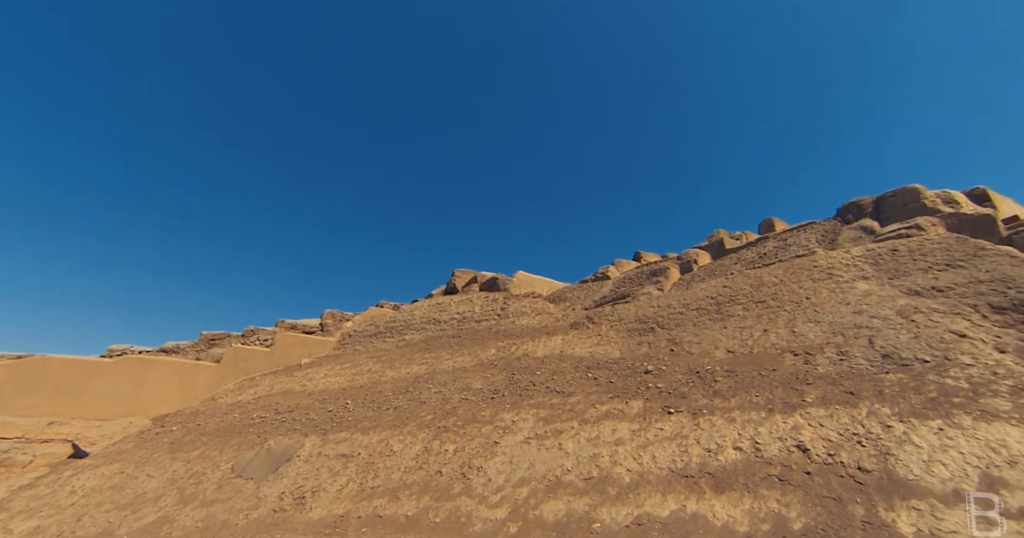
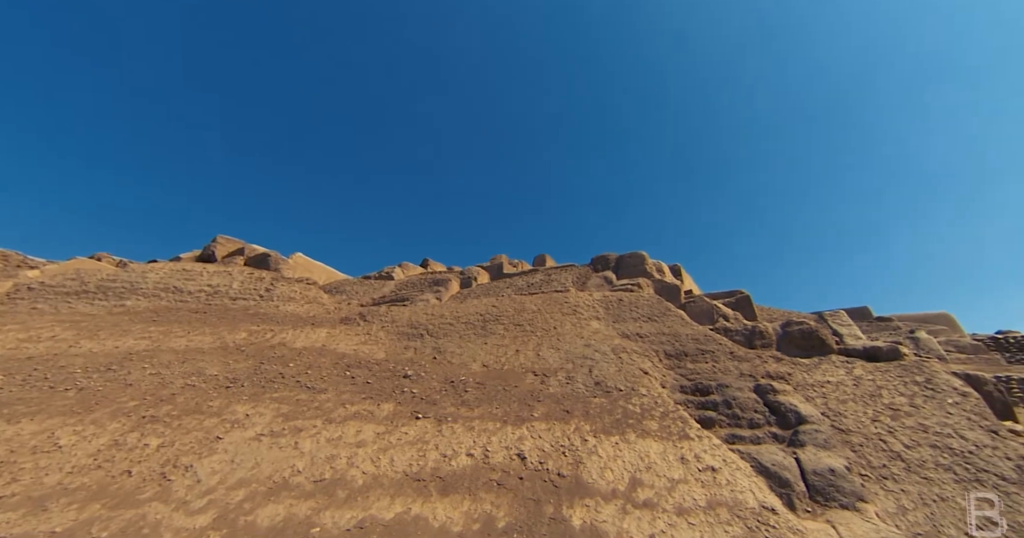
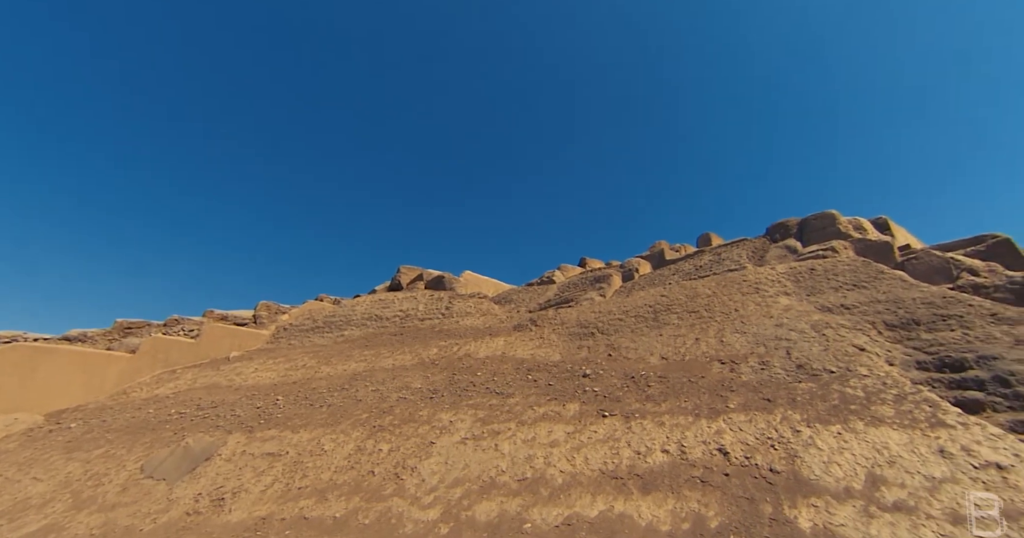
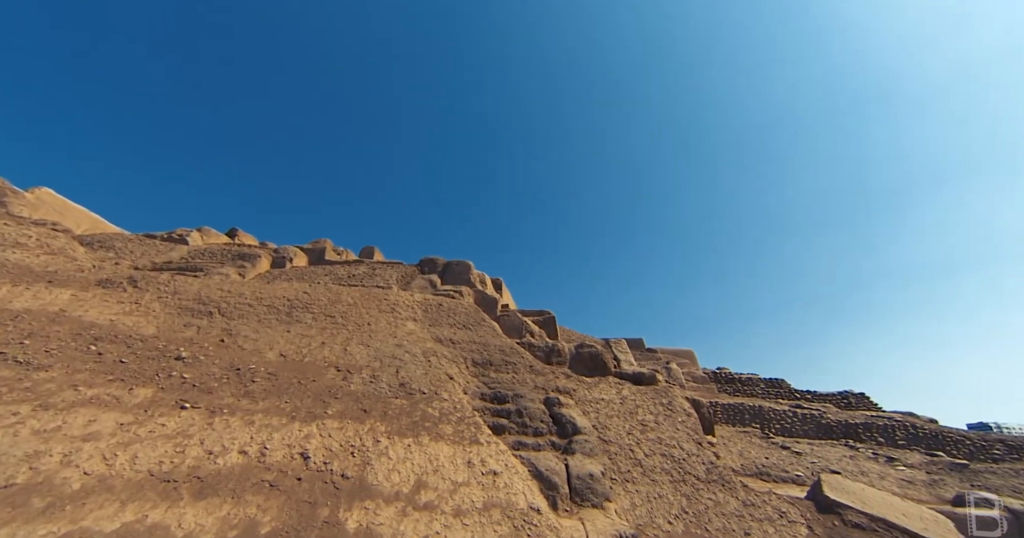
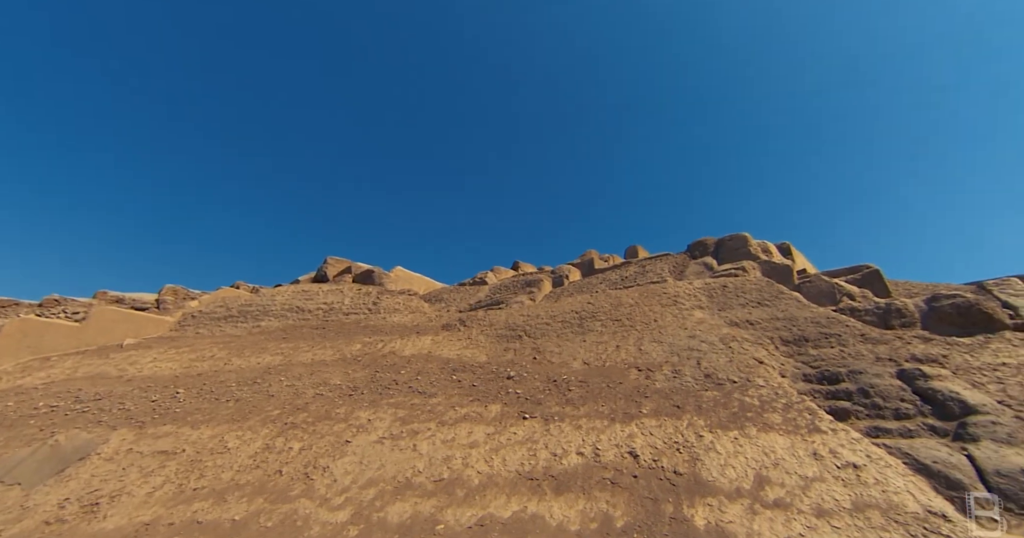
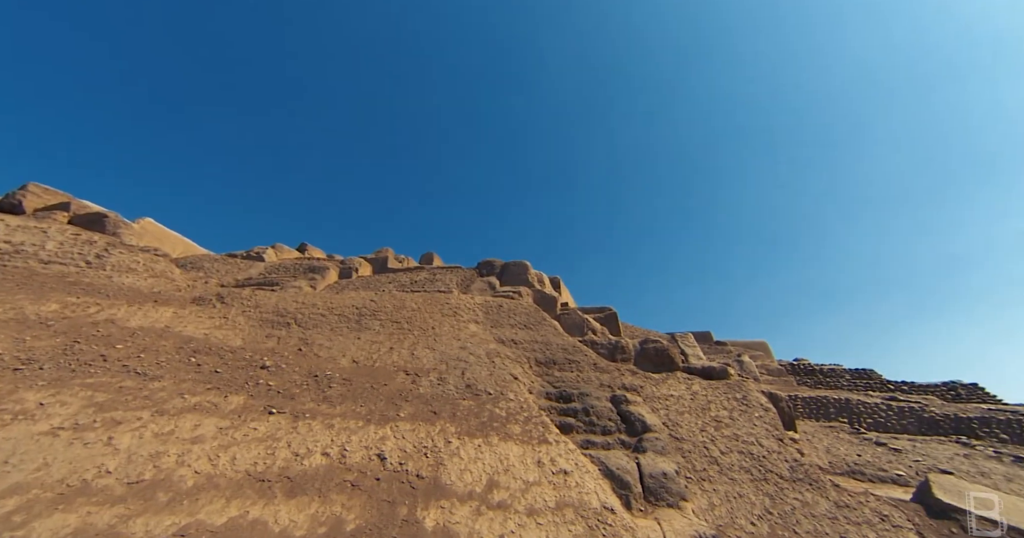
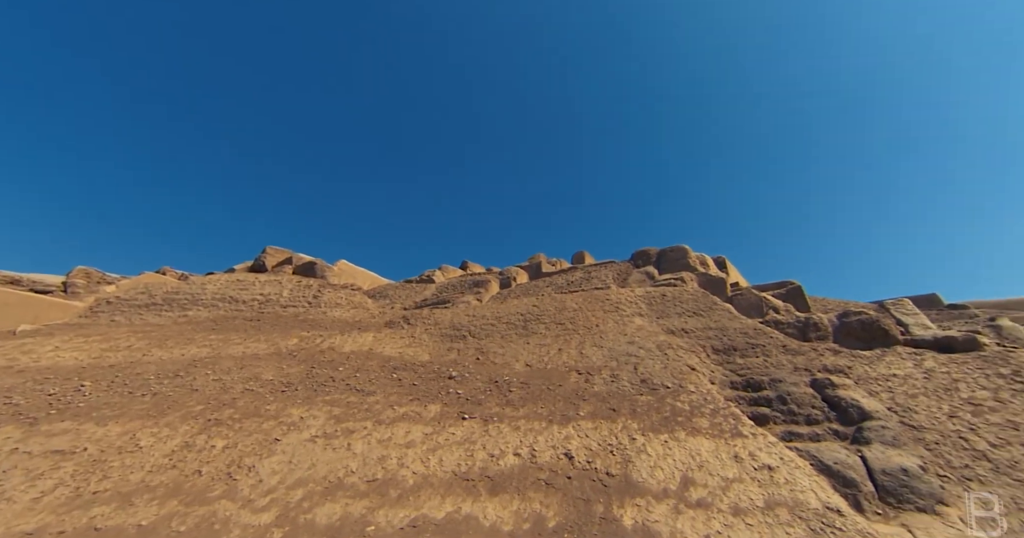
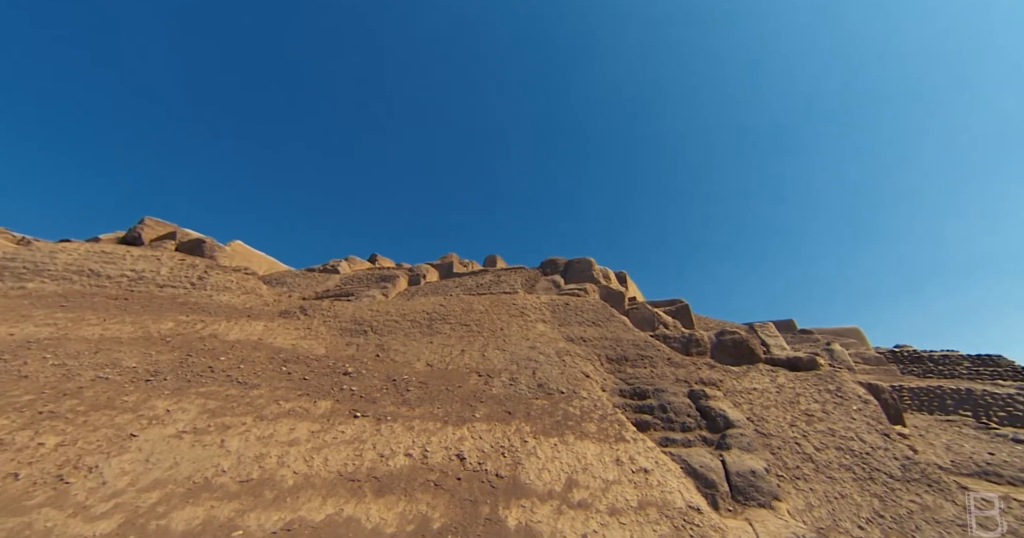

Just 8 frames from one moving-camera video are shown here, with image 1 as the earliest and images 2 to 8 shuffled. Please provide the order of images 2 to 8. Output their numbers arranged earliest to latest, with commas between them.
3, 5, 7, 2, 8, 6, 4
